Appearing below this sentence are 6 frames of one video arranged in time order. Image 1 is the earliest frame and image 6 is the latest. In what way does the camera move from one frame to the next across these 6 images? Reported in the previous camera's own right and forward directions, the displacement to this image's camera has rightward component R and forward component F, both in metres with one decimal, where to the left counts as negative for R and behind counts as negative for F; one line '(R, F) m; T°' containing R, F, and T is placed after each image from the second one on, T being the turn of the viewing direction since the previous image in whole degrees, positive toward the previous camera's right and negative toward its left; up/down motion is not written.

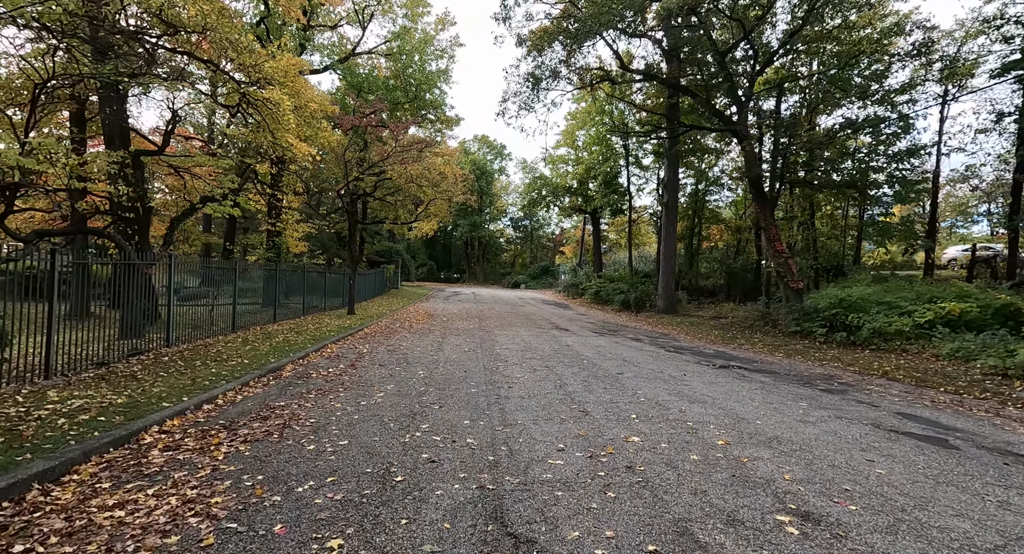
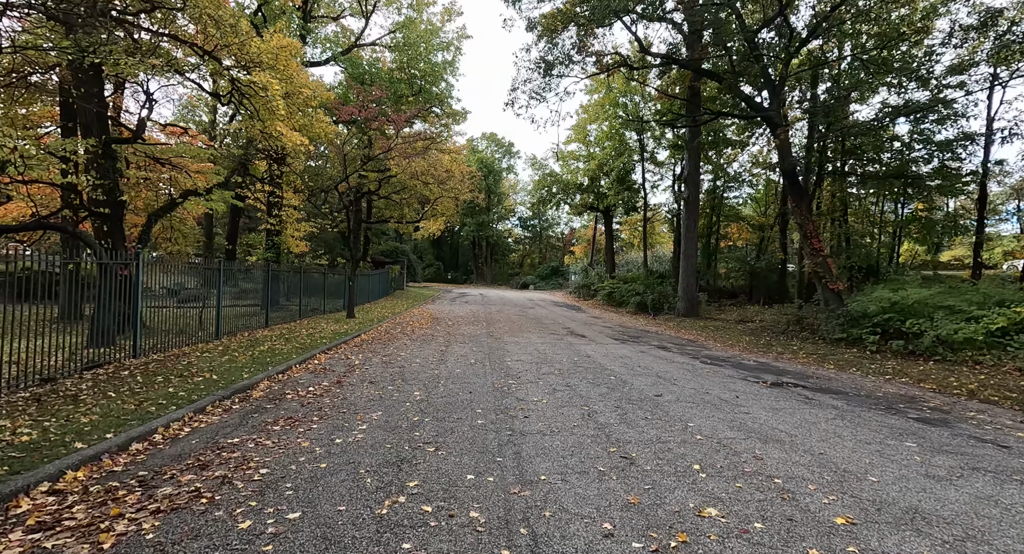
(-0.1, +1.3) m; -1°
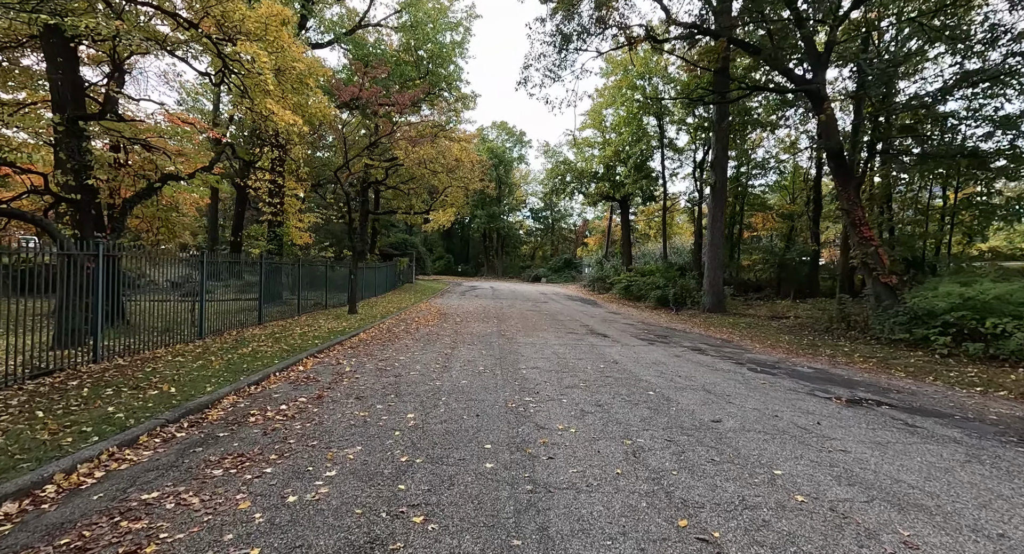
(-0.1, +1.3) m; -1°
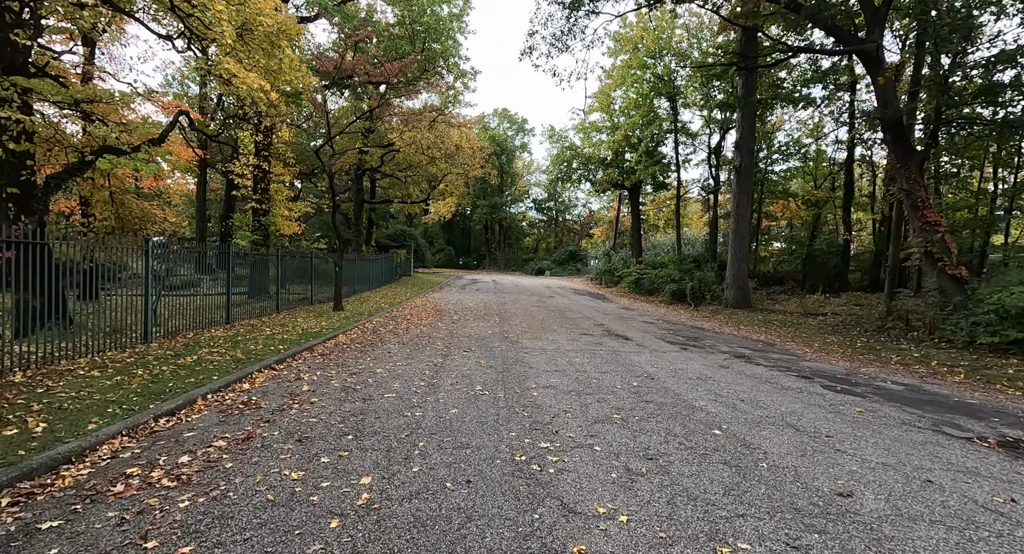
(0.0, +1.8) m; 0°
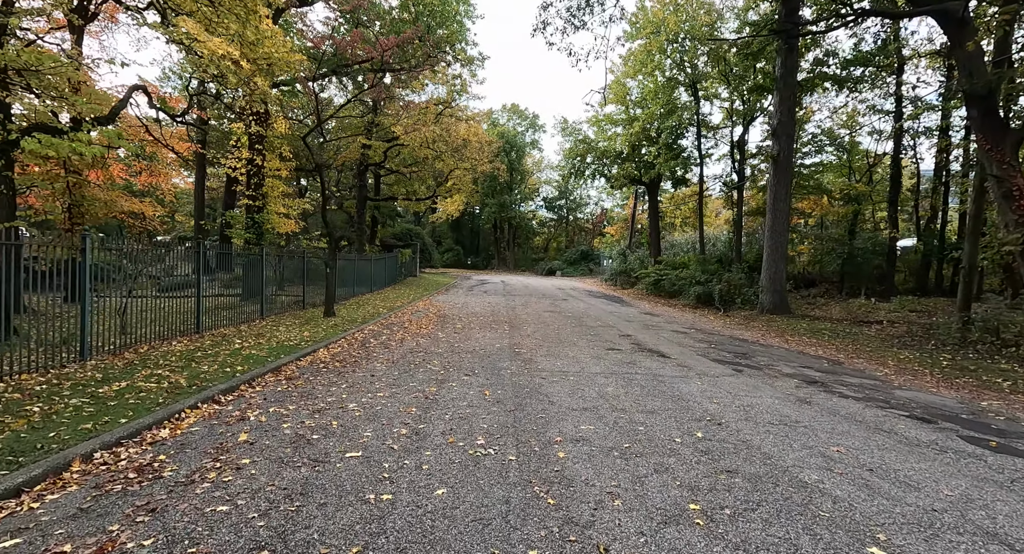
(0.0, +1.7) m; -1°
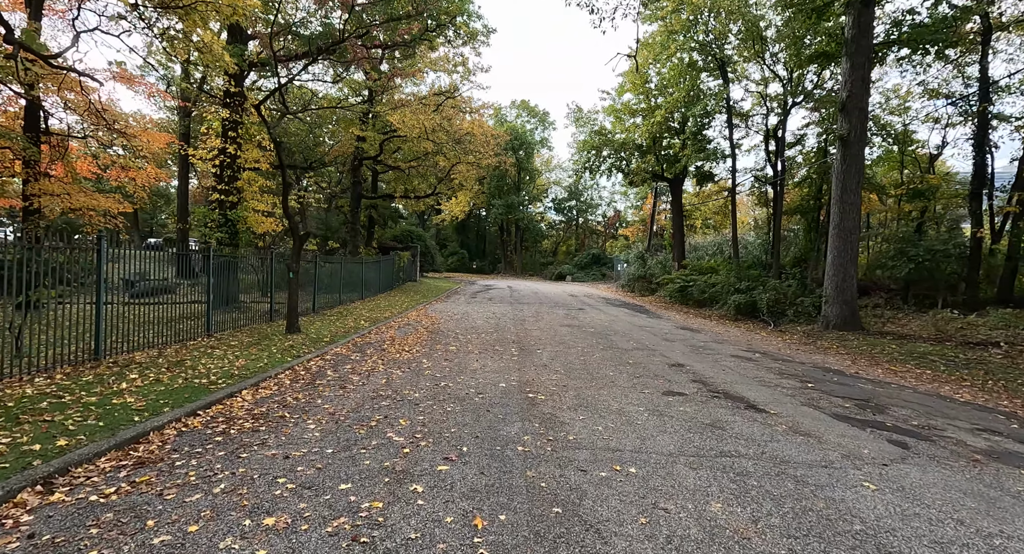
(-0.1, +2.9) m; -1°
